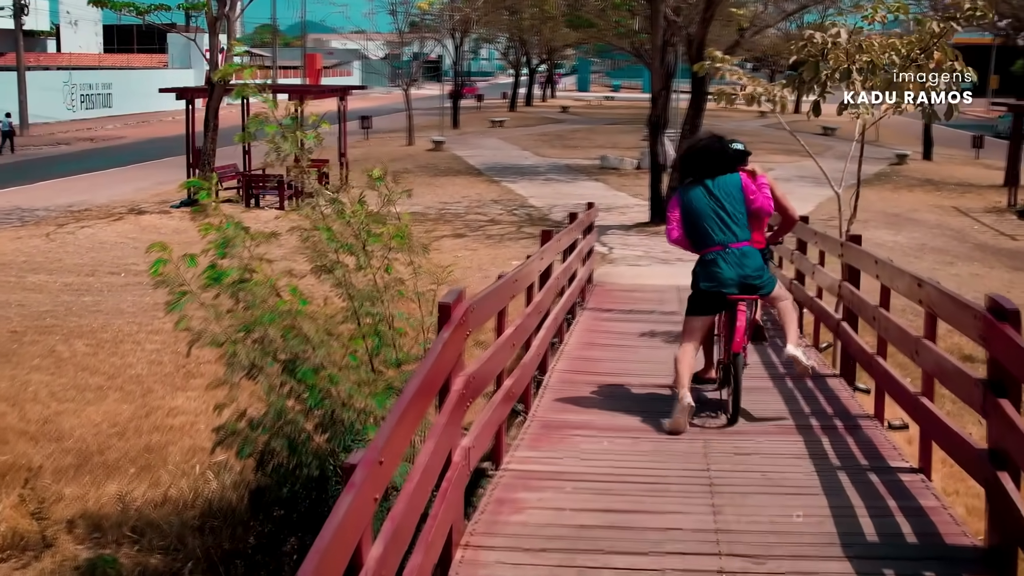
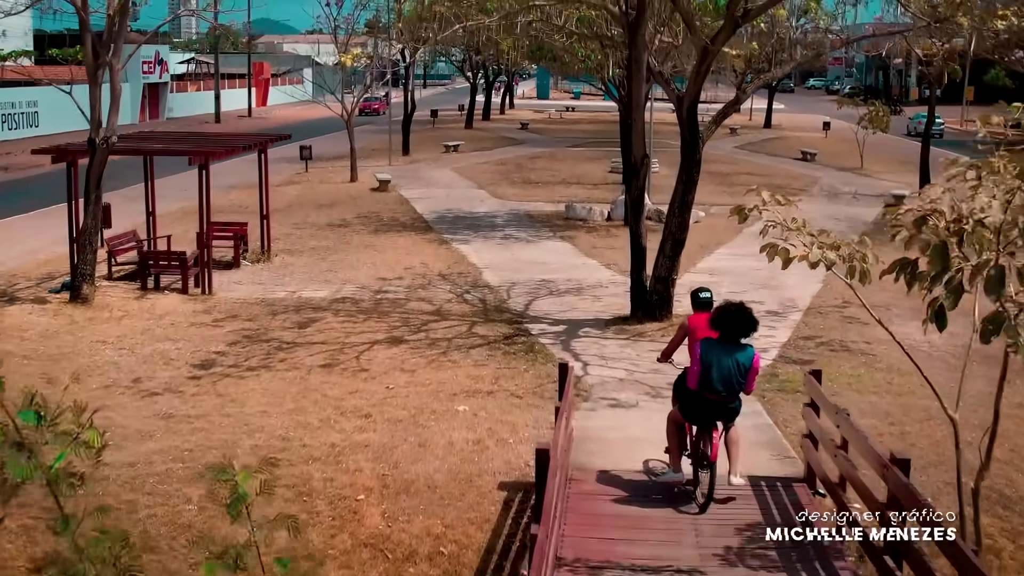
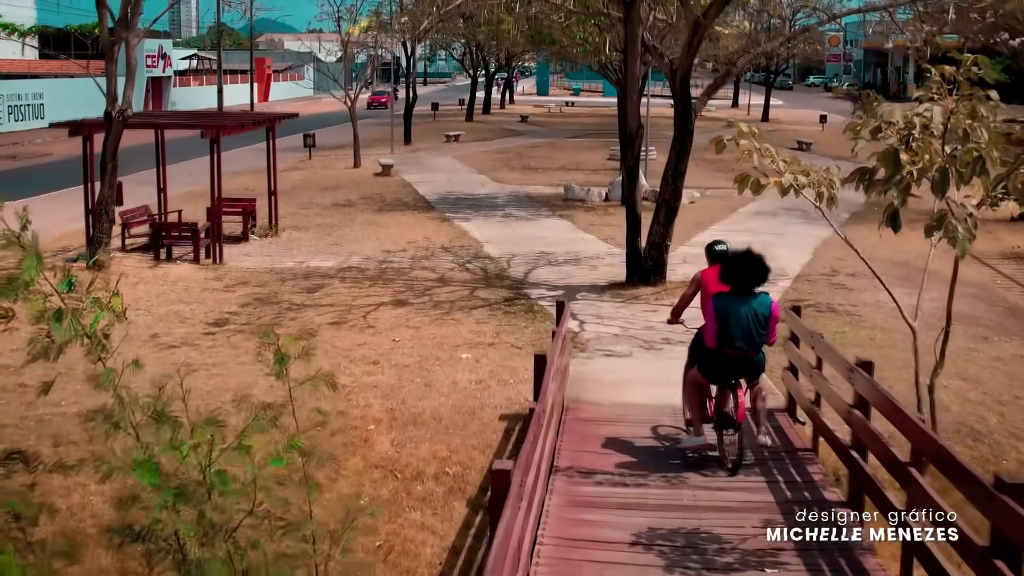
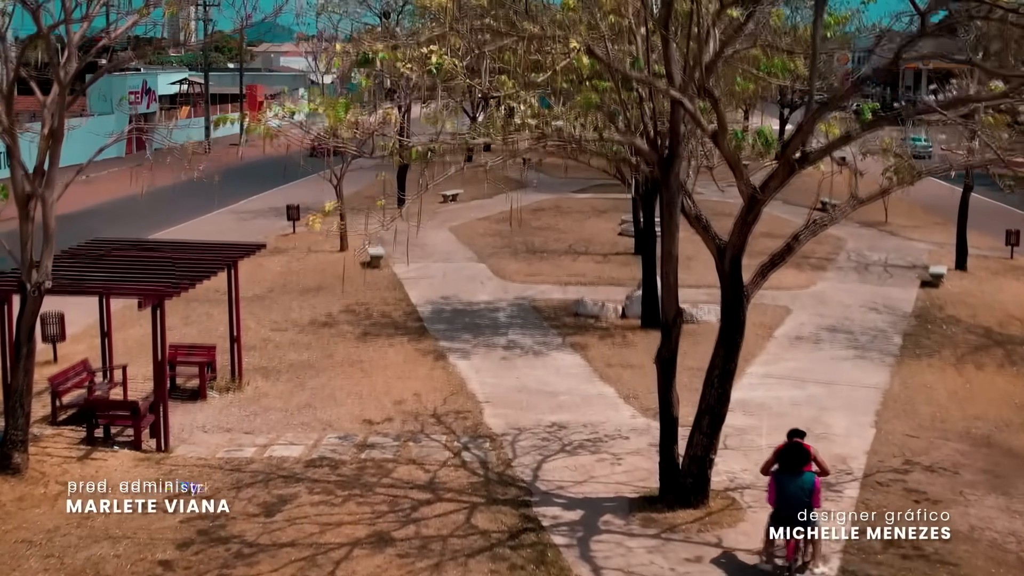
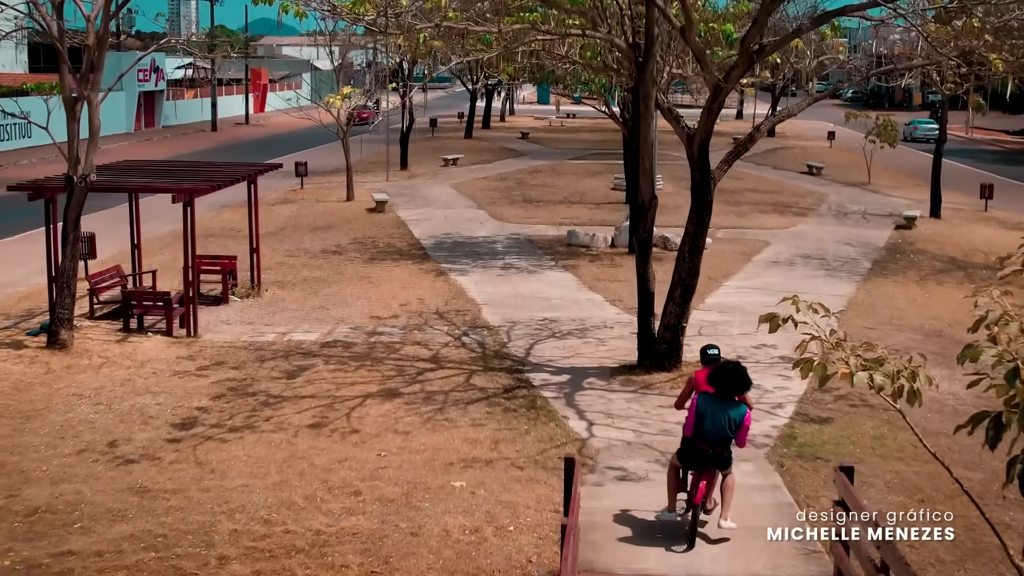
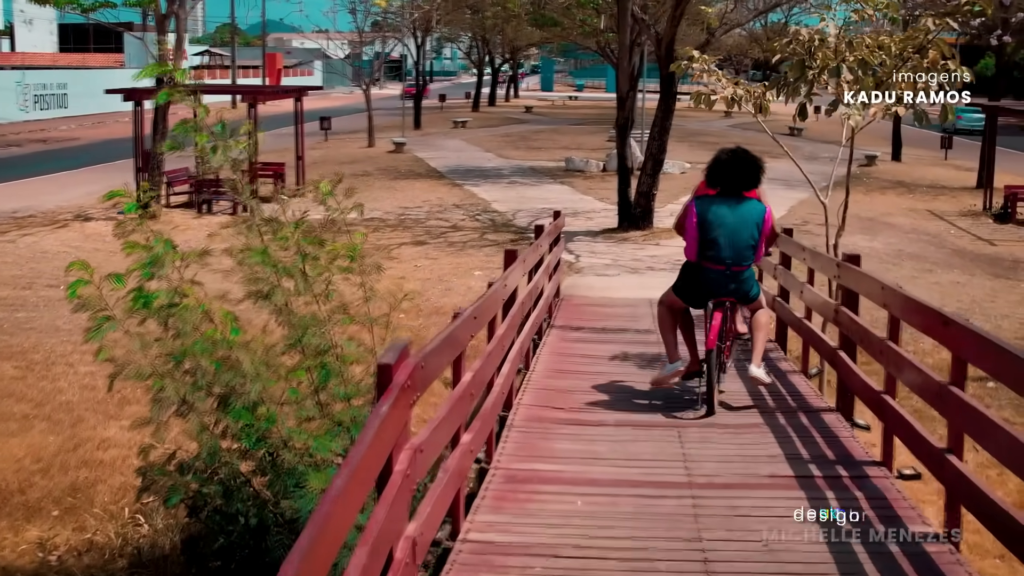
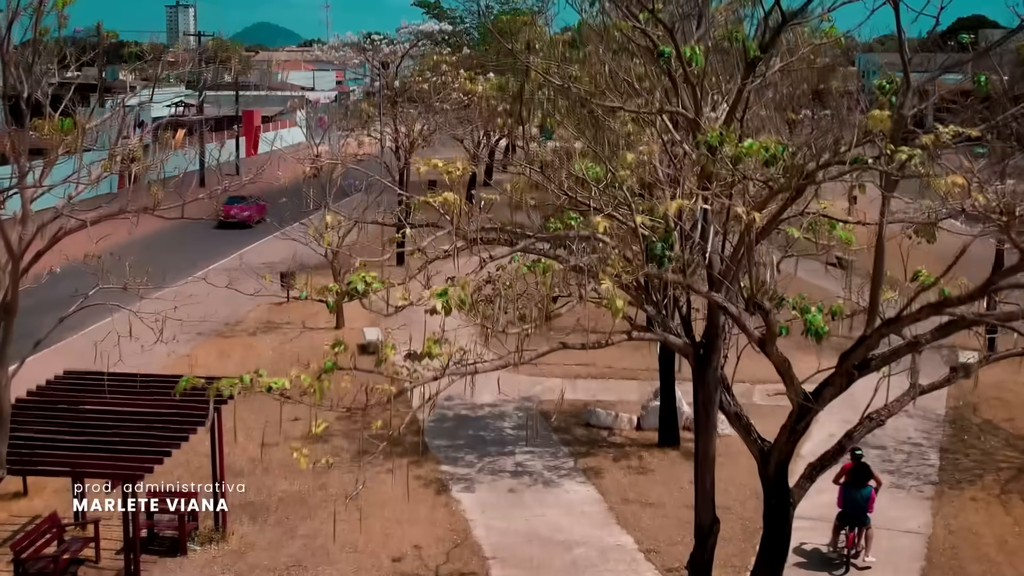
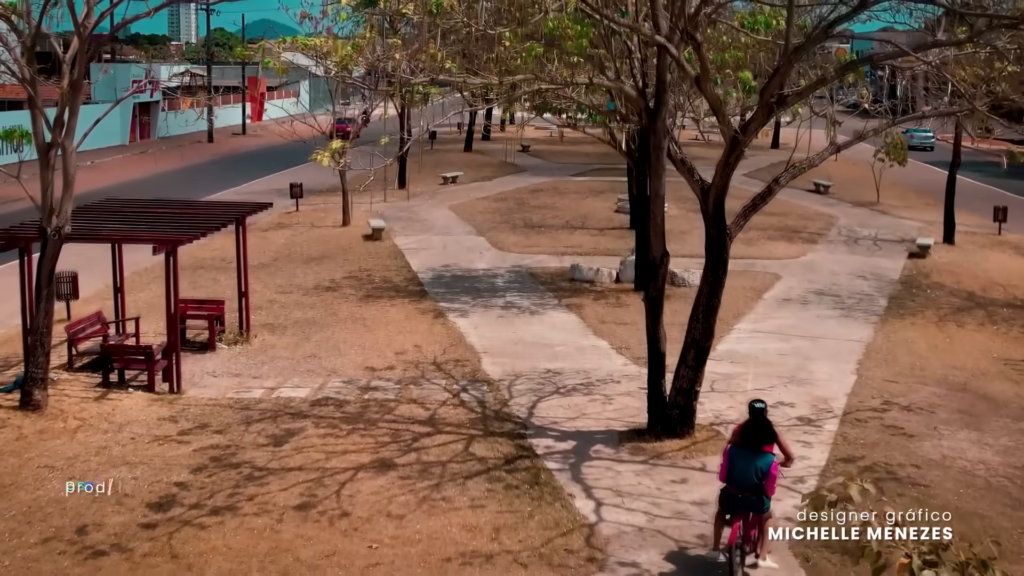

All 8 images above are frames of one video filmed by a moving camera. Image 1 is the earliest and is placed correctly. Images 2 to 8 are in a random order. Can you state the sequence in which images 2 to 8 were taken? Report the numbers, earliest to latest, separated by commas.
6, 3, 2, 5, 8, 4, 7
